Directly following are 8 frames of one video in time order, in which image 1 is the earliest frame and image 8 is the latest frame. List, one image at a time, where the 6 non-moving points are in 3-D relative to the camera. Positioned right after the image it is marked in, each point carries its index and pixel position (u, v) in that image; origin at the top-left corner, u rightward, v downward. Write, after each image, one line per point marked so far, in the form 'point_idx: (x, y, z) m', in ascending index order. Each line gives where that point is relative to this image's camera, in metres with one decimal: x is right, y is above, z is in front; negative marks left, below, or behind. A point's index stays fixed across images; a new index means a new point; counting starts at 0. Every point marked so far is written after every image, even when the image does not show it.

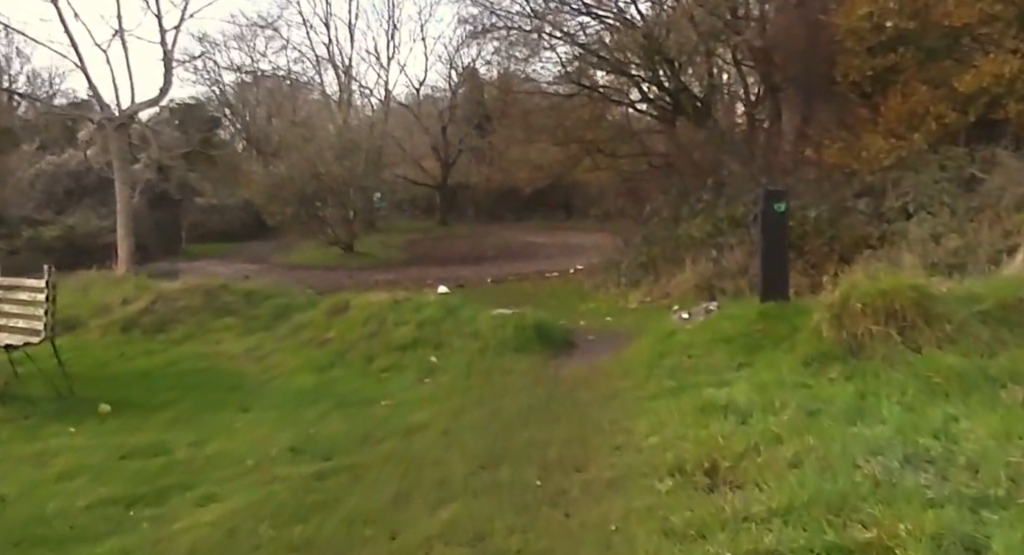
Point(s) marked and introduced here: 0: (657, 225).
0: (+2.6, +1.1, +18.4) m
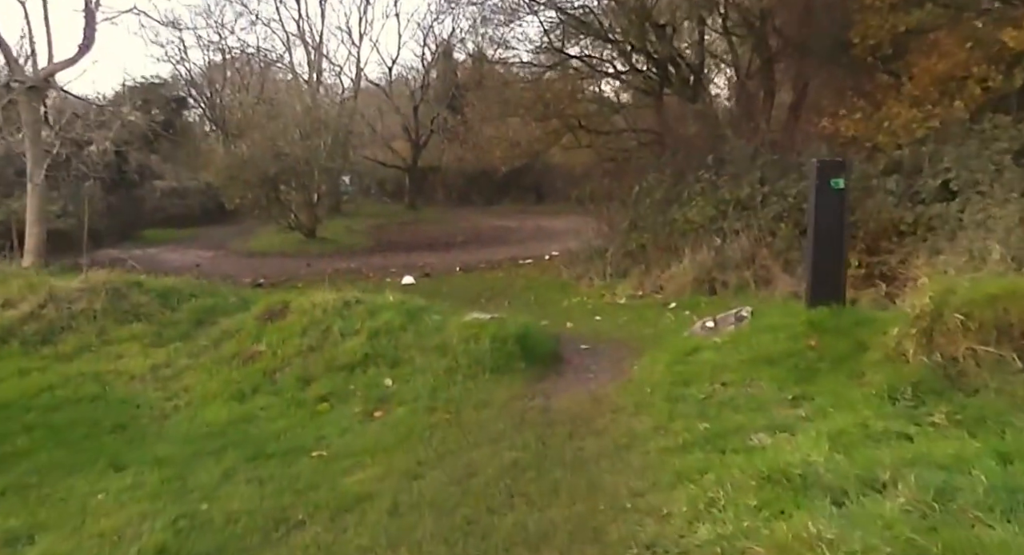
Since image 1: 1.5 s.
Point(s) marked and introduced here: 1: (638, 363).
0: (+2.2, +1.2, +16.5) m
1: (+1.0, -0.7, +7.7) m
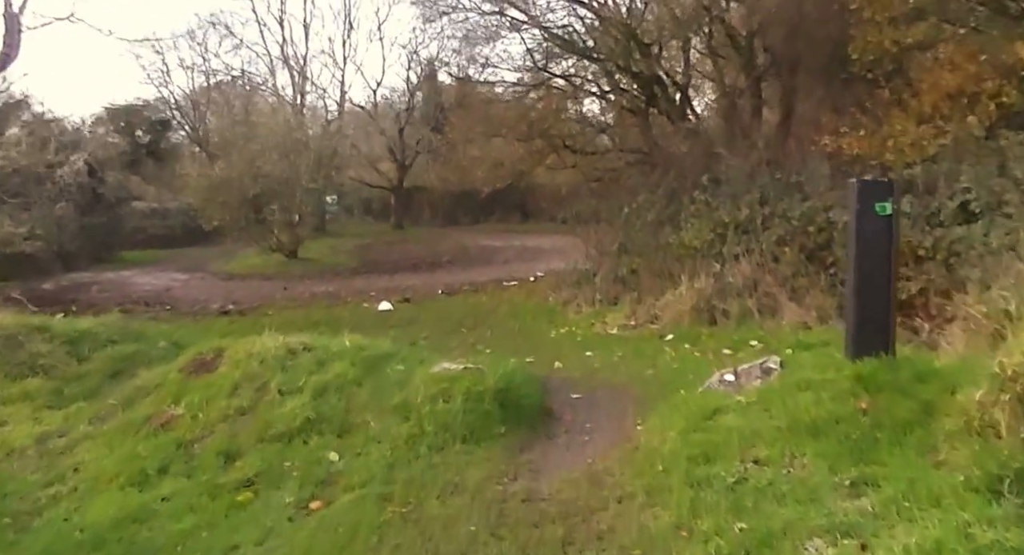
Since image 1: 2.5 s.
0: (+1.9, +0.8, +15.2) m
1: (+0.9, -1.0, +6.4) m
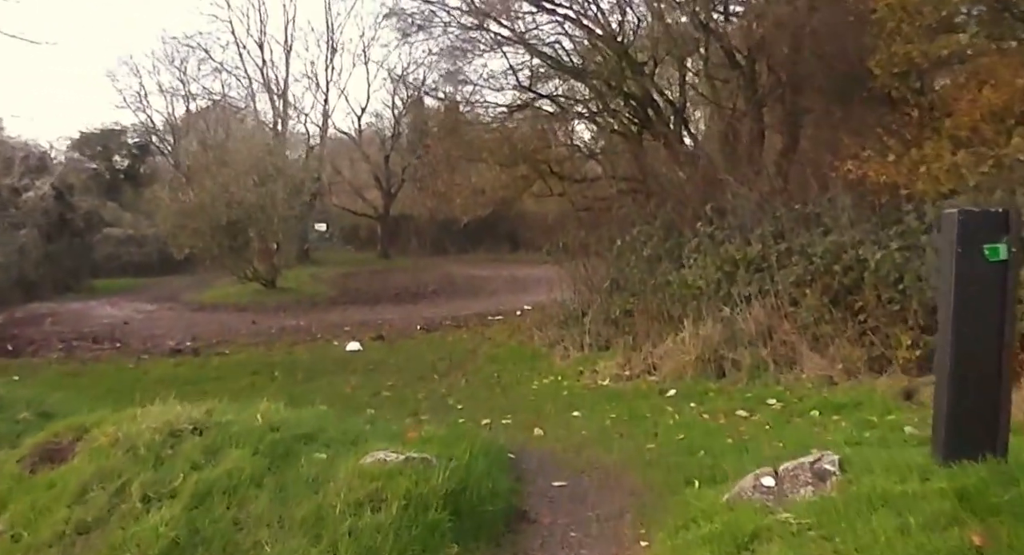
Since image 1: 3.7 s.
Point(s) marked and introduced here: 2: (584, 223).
0: (+1.6, +0.2, +13.5) m
1: (+0.7, -1.3, +4.6) m
2: (+1.2, +0.9, +15.9) m
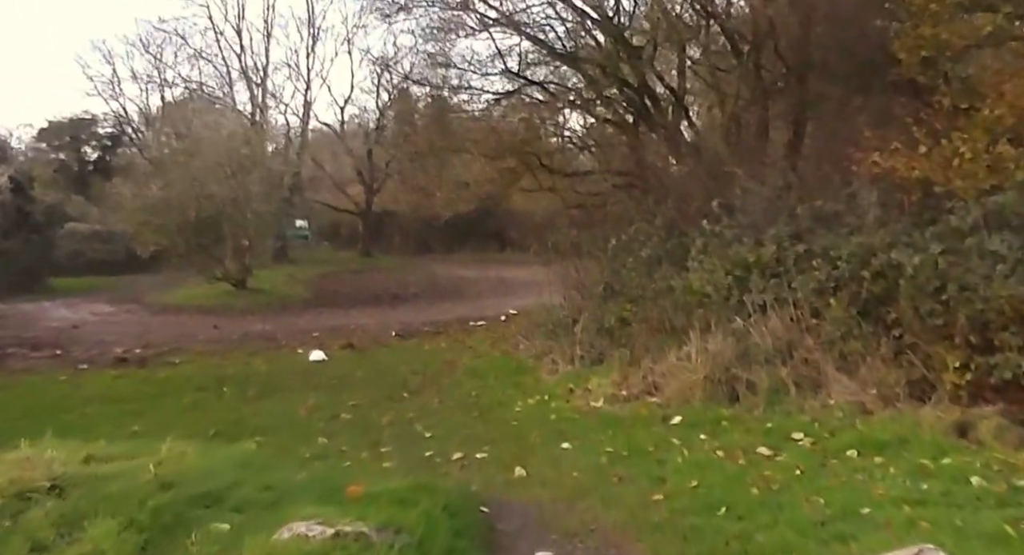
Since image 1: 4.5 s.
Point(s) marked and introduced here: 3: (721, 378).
0: (+1.4, +0.2, +12.0) m
1: (+0.5, -1.3, +3.2) m
2: (+0.9, +0.8, +14.4) m
3: (+1.9, -0.9, +9.1) m
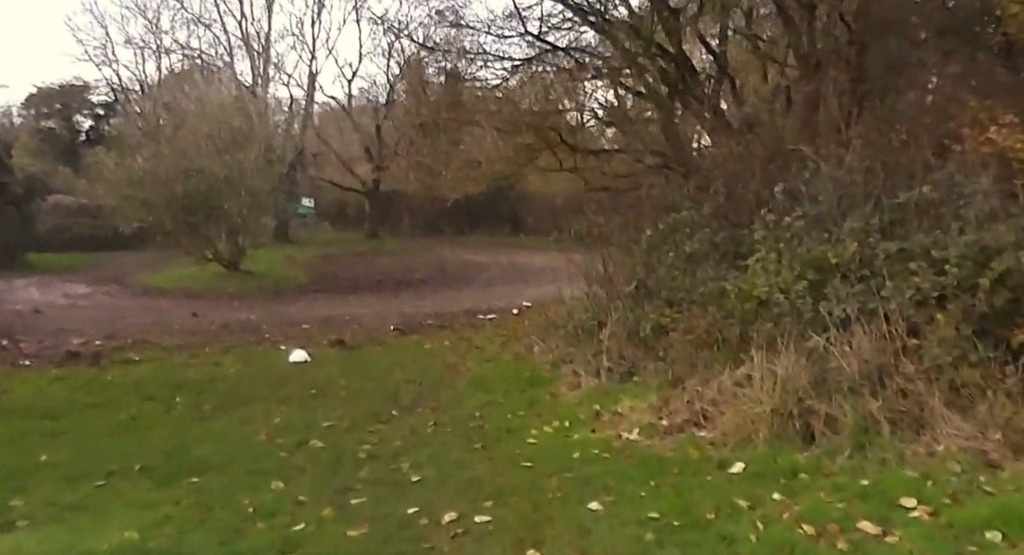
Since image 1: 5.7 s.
0: (+1.6, +0.2, +10.0) m
1: (+0.5, -1.4, +1.2) m
2: (+1.1, +0.9, +12.4) m
3: (+2.0, -1.0, +7.1) m
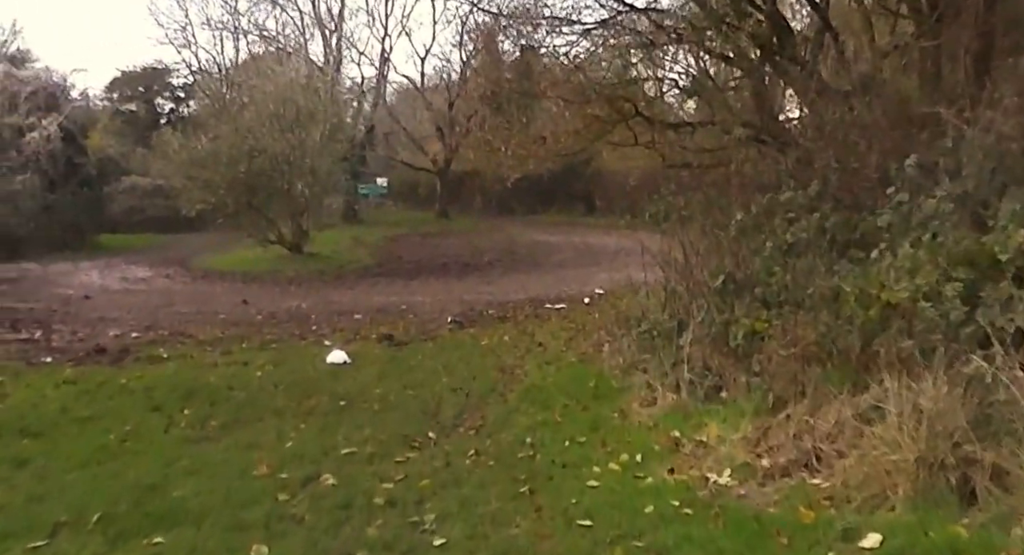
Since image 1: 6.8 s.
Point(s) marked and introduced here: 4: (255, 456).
0: (+2.1, +0.2, +8.2) m
1: (+0.4, -1.6, -0.4) m
2: (+1.8, +1.0, +10.6) m
3: (+2.3, -1.0, +5.3) m
4: (-1.8, -1.3, +6.9) m
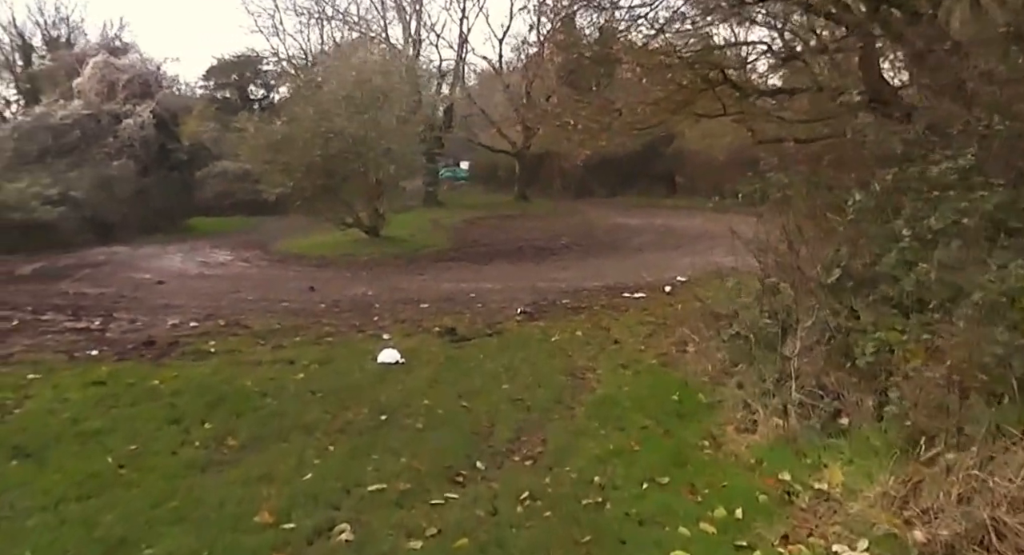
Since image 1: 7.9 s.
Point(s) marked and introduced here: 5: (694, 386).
0: (+2.6, +0.3, +6.5) m
1: (0.0, -1.7, -1.9) m
2: (+2.5, +1.1, +8.9) m
3: (+2.5, -1.0, +3.6) m
4: (-1.4, -1.3, +5.6) m
5: (+1.5, -0.9, +7.9) m
